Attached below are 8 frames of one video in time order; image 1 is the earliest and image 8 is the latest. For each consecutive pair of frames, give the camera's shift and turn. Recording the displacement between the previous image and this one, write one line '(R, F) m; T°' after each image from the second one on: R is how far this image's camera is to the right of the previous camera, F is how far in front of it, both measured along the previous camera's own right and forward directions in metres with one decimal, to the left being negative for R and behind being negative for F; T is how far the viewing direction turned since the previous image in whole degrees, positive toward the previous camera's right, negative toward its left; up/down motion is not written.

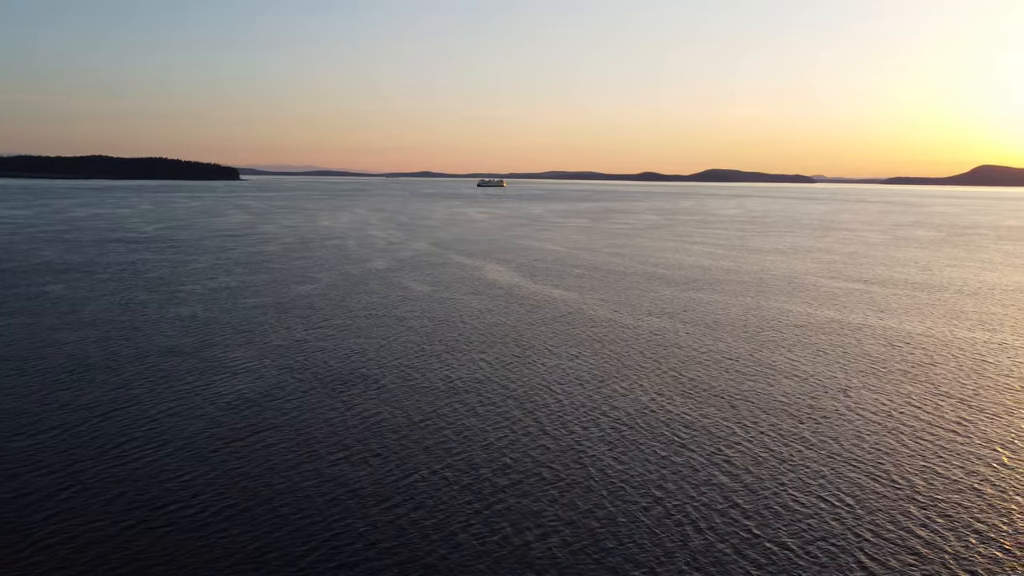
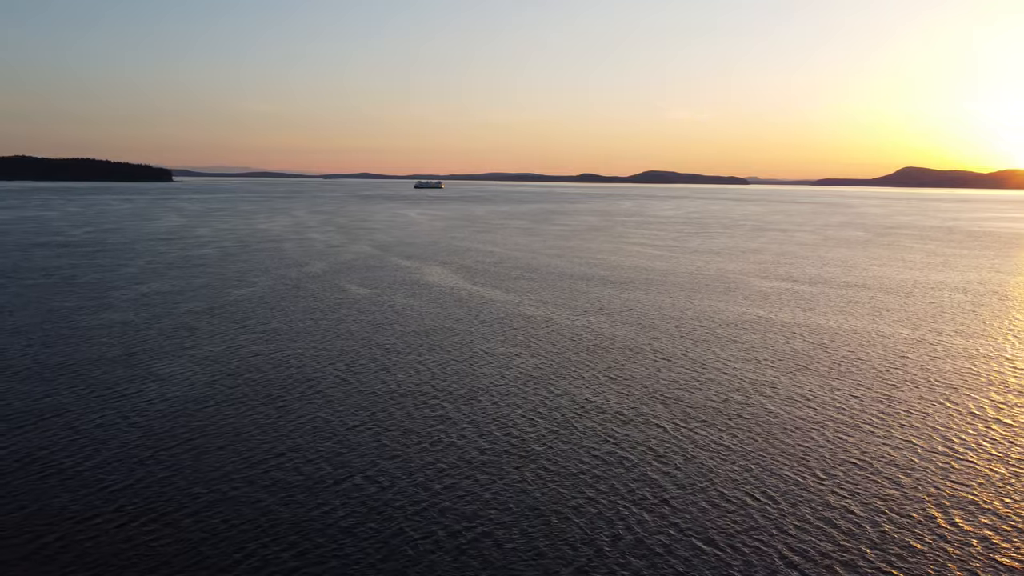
(+1.4, -0.6) m; -1°
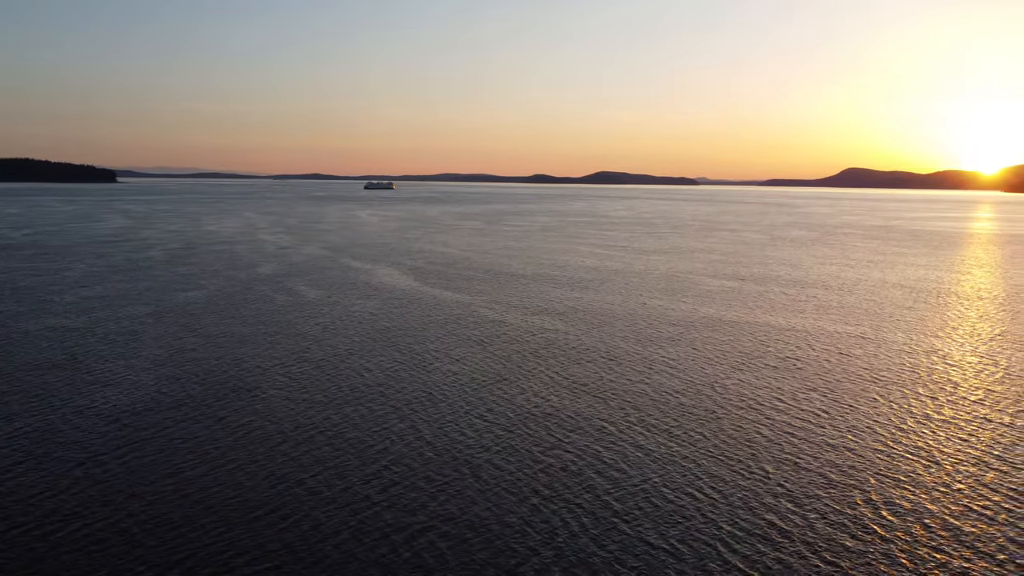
(+0.2, -0.1) m; +2°
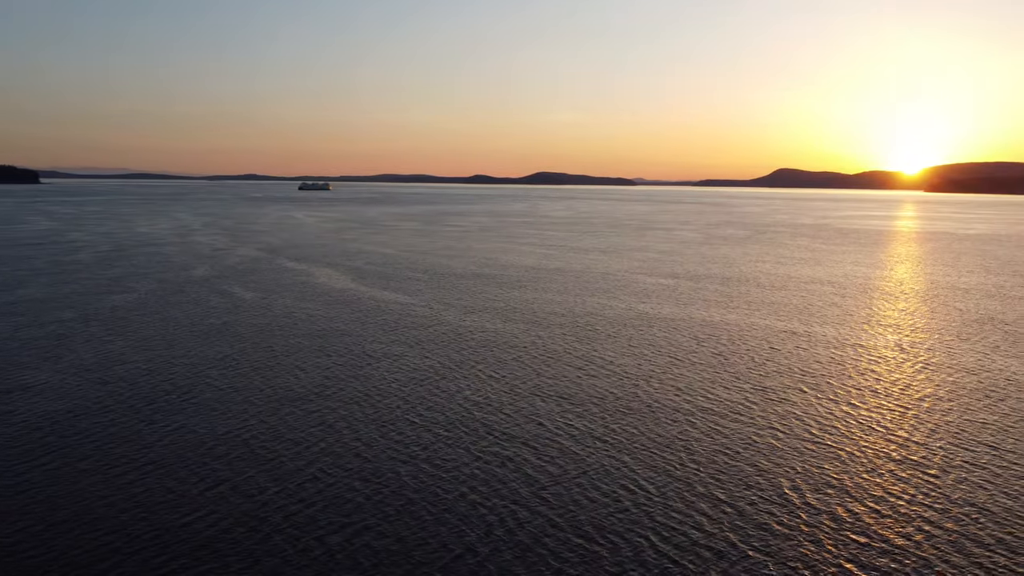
(+0.3, -0.1) m; +3°
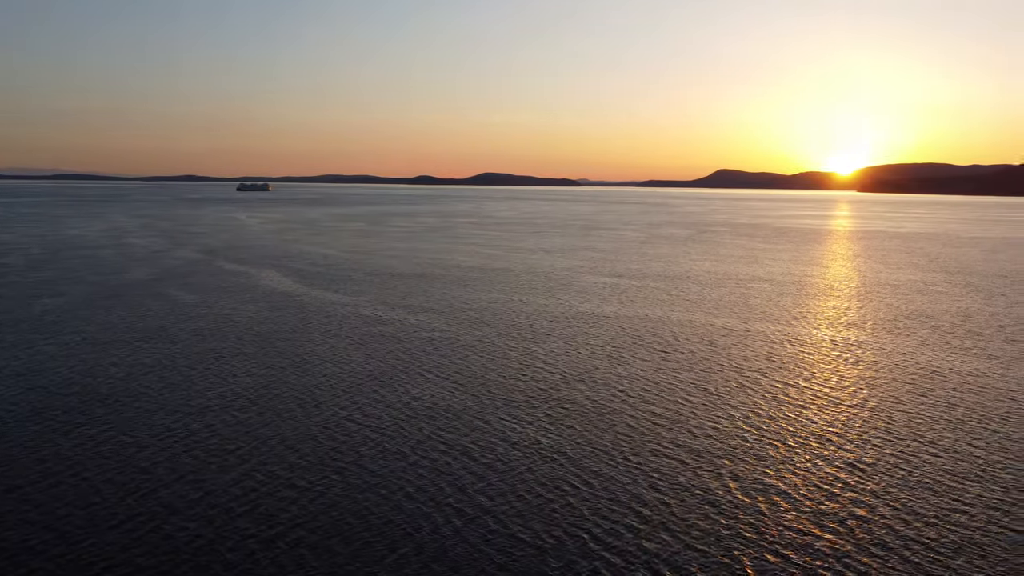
(+0.3, -0.1) m; +3°
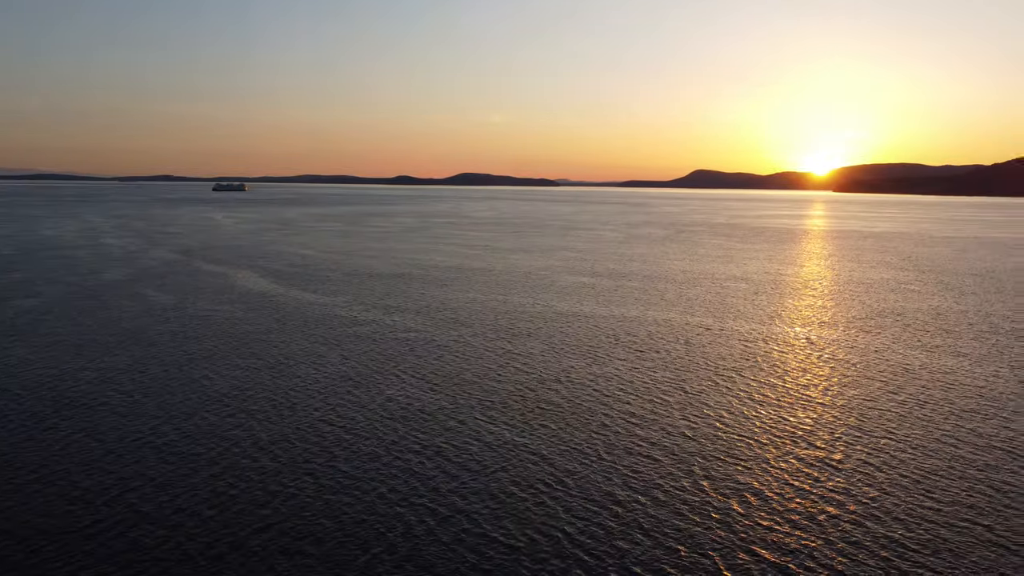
(-1.5, +2.2) m; -15°
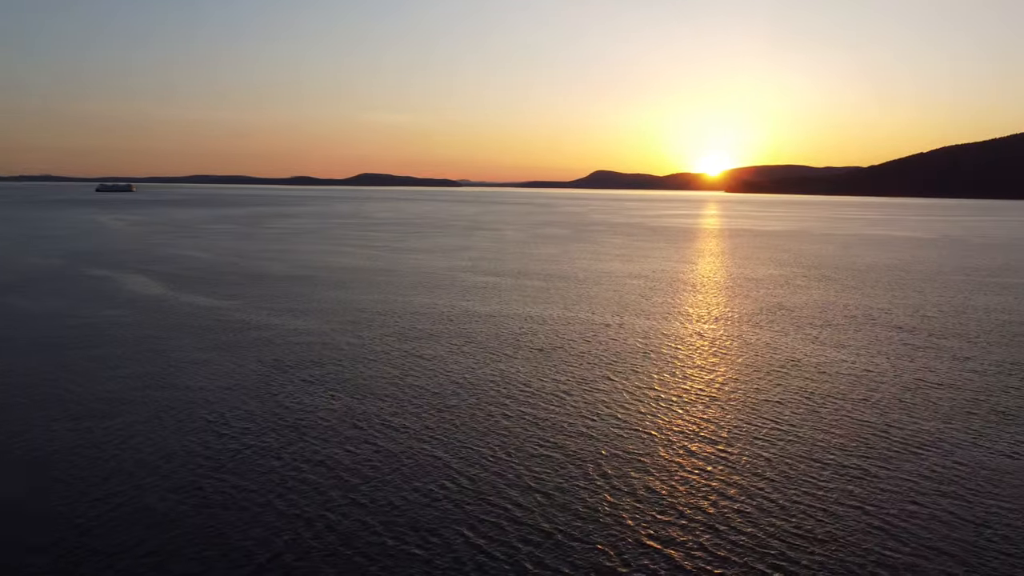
(-0.2, -0.3) m; +7°
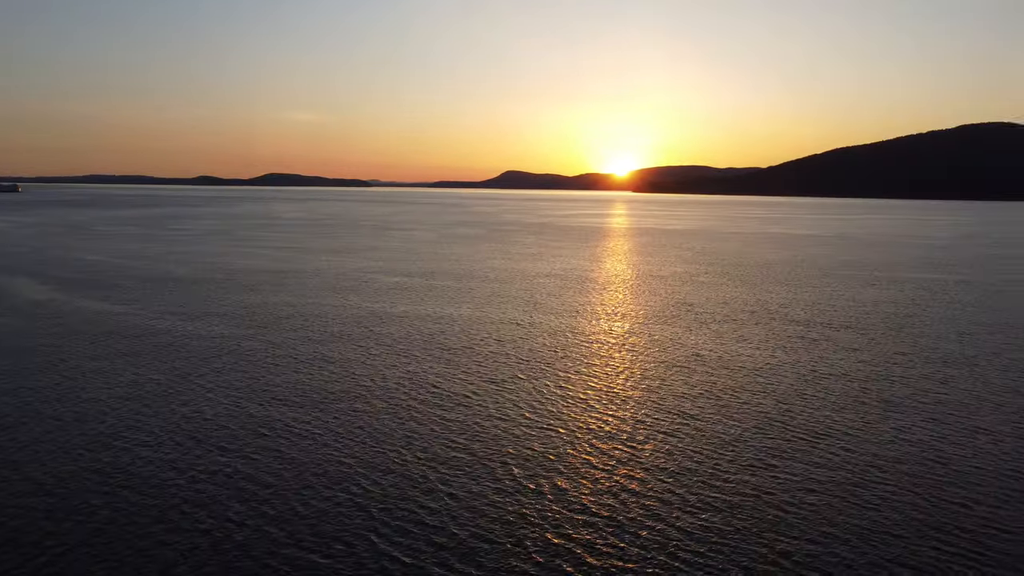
(-0.3, -0.6) m; +6°
